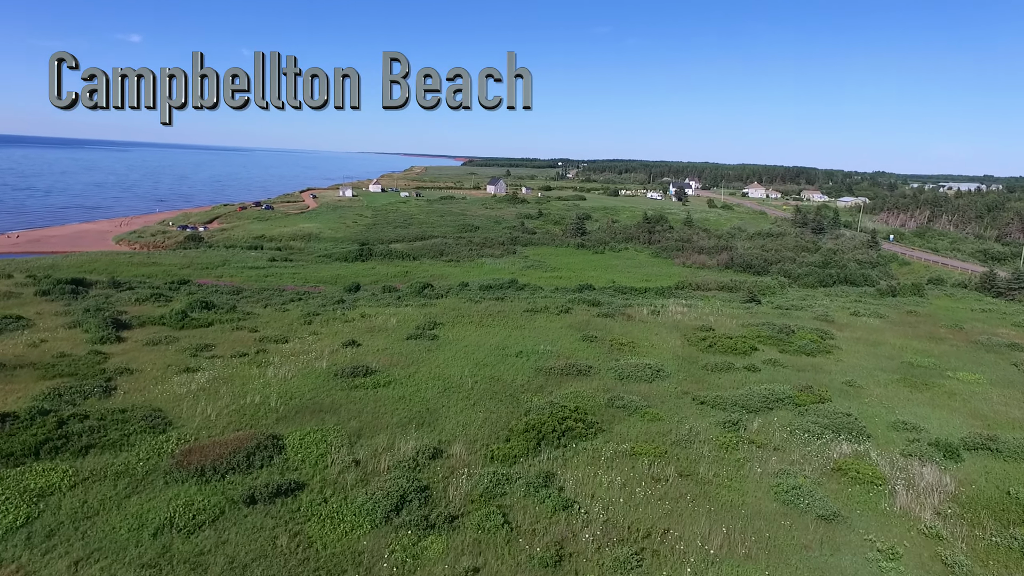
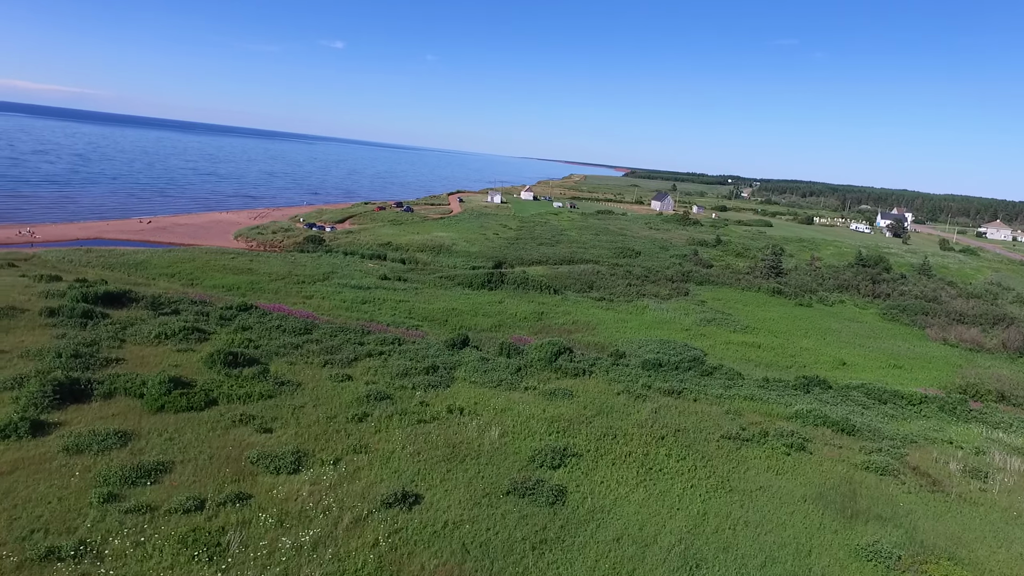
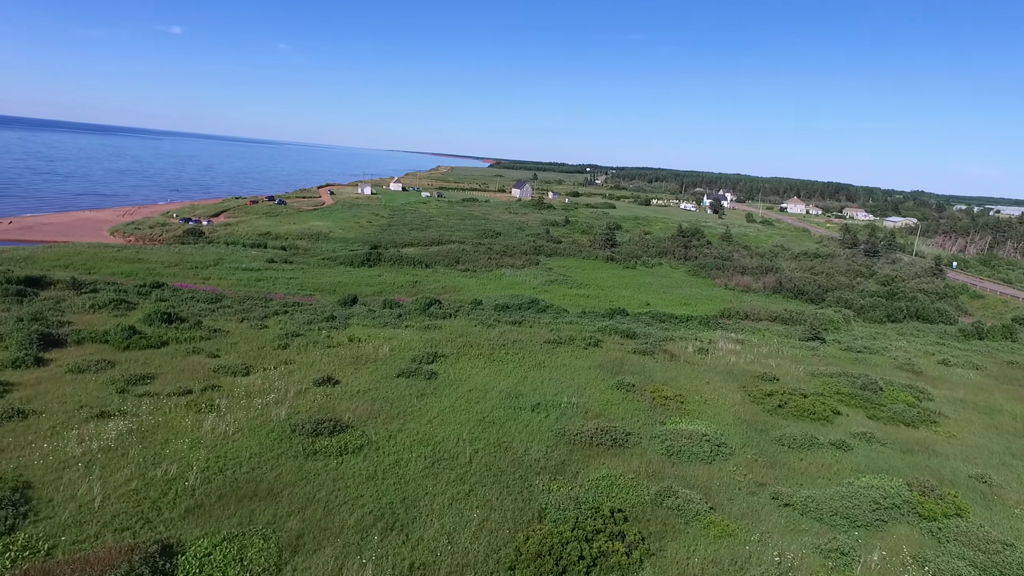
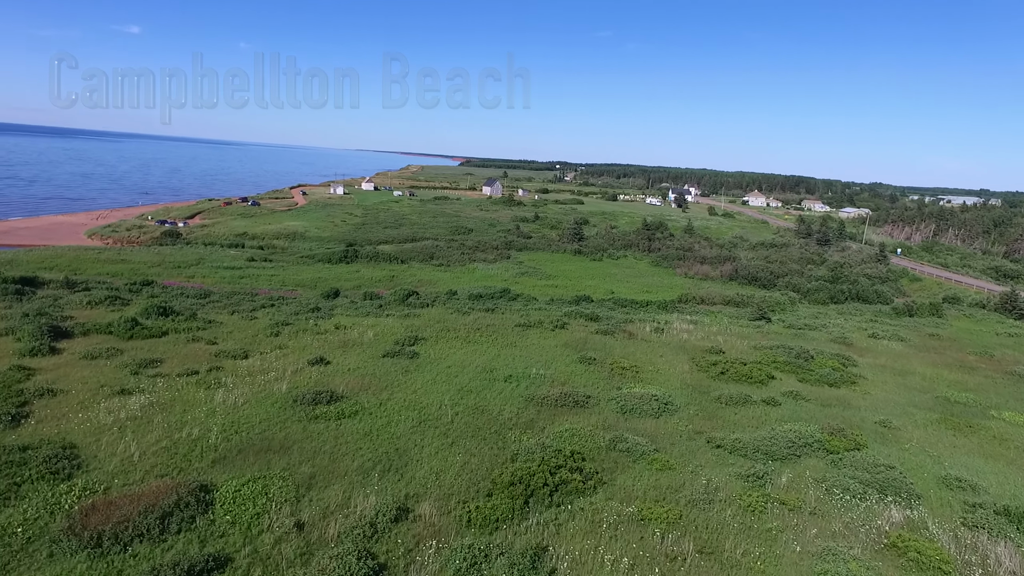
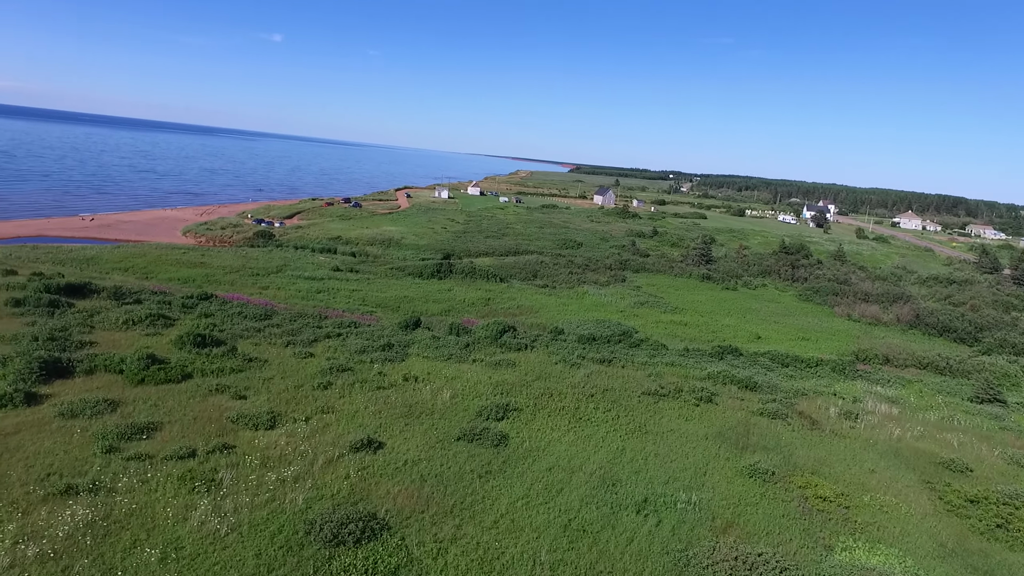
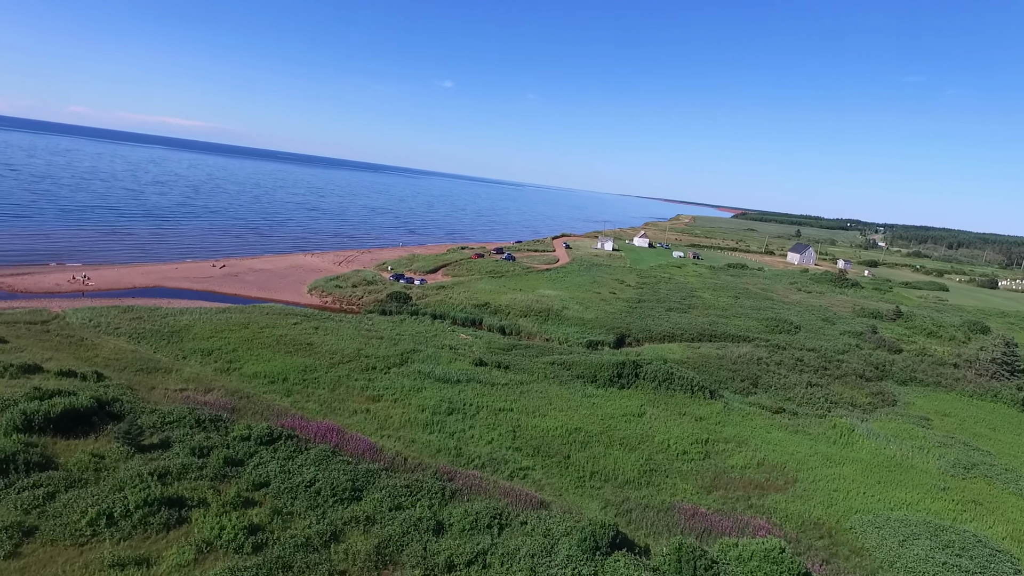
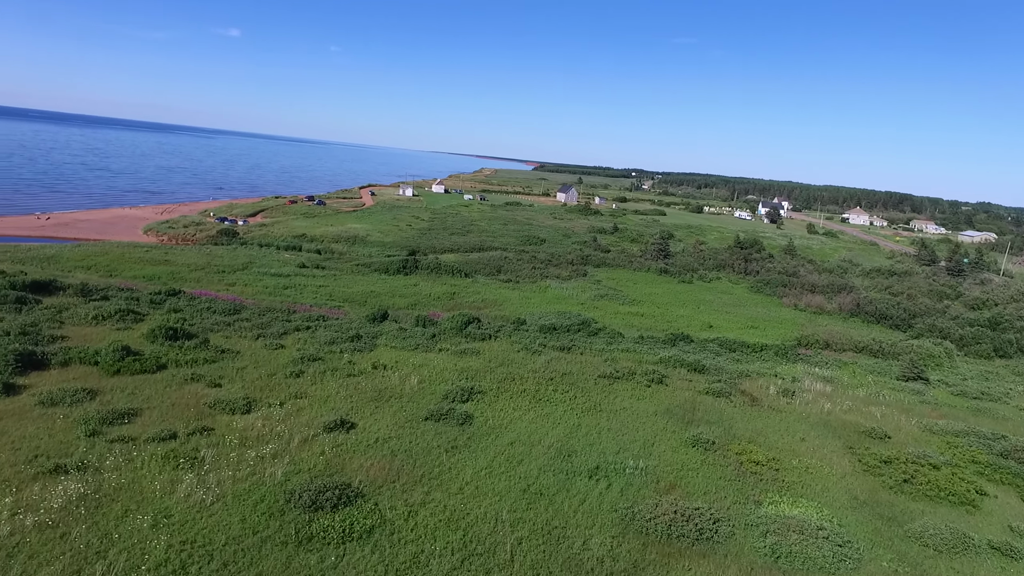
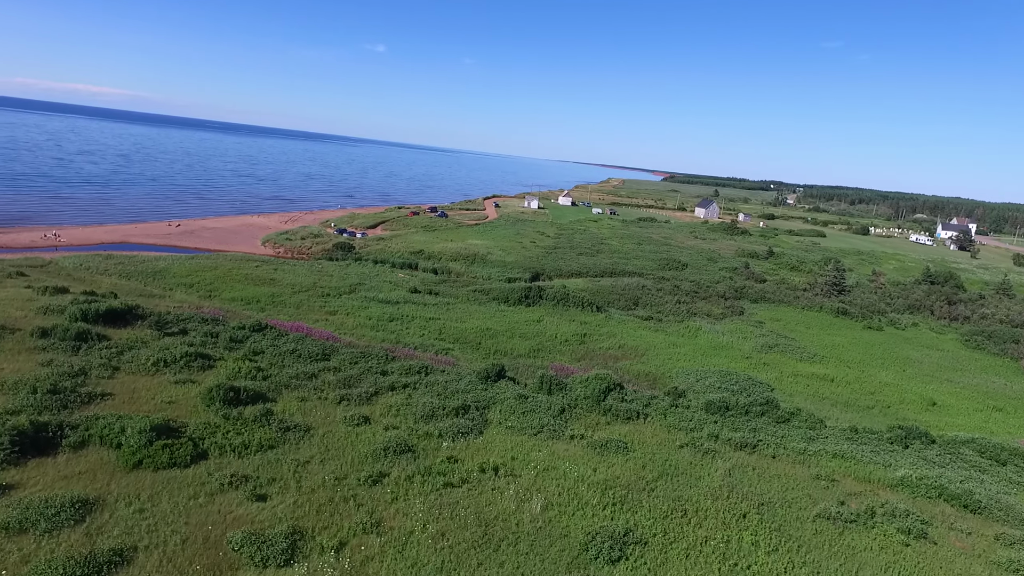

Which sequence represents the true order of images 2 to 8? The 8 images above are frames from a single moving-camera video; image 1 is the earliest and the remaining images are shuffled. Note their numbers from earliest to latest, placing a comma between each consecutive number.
4, 3, 7, 5, 2, 8, 6
